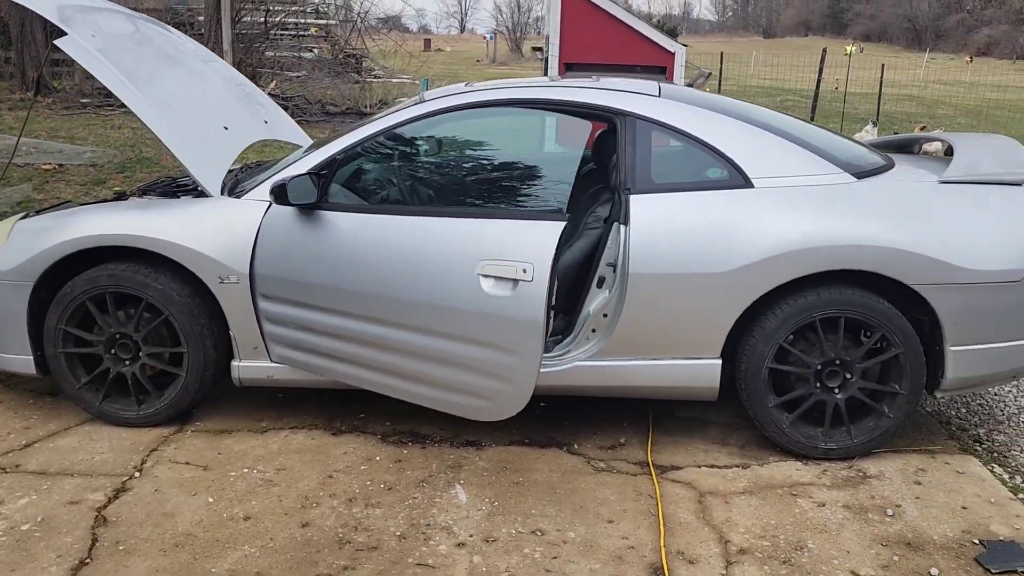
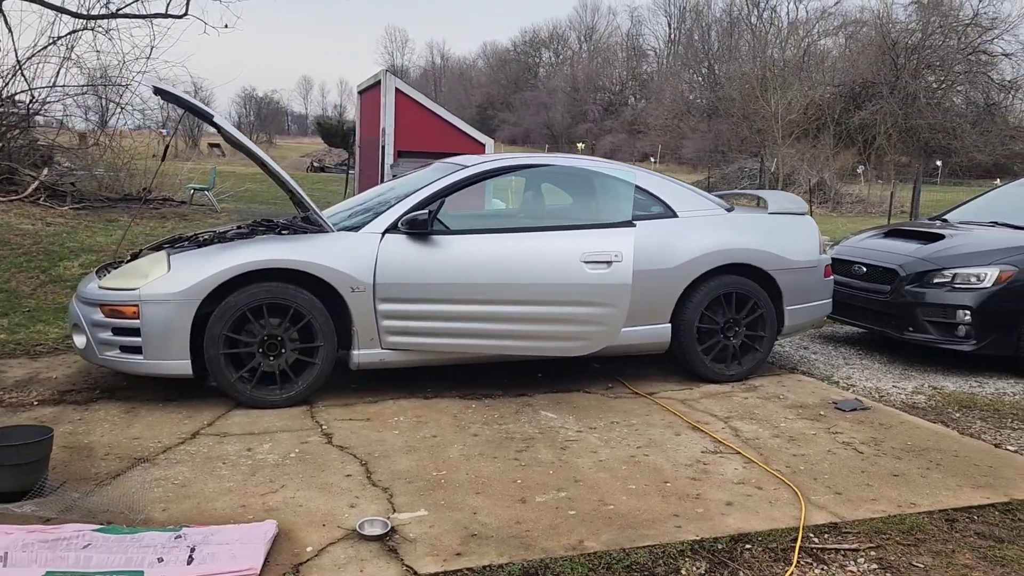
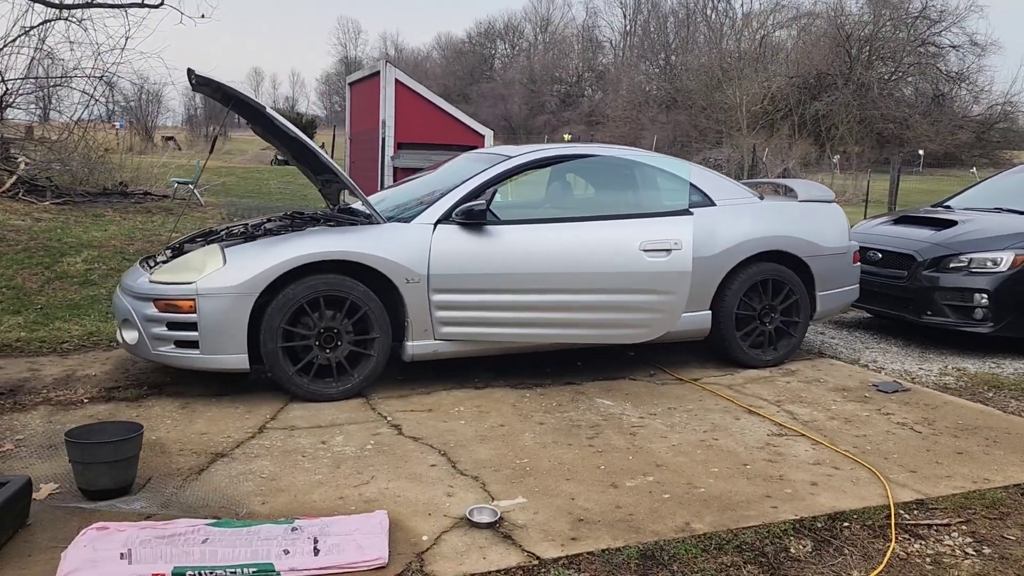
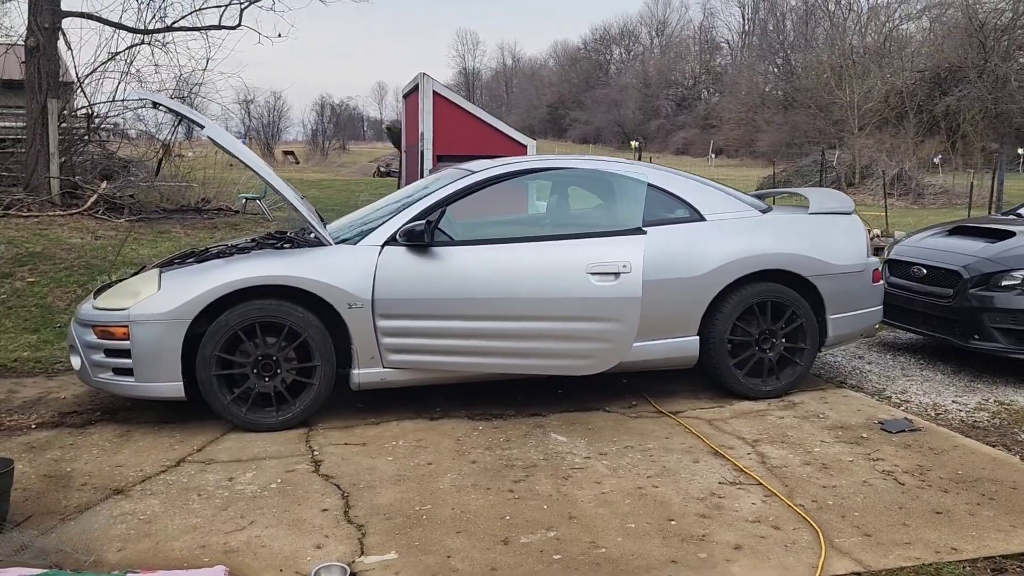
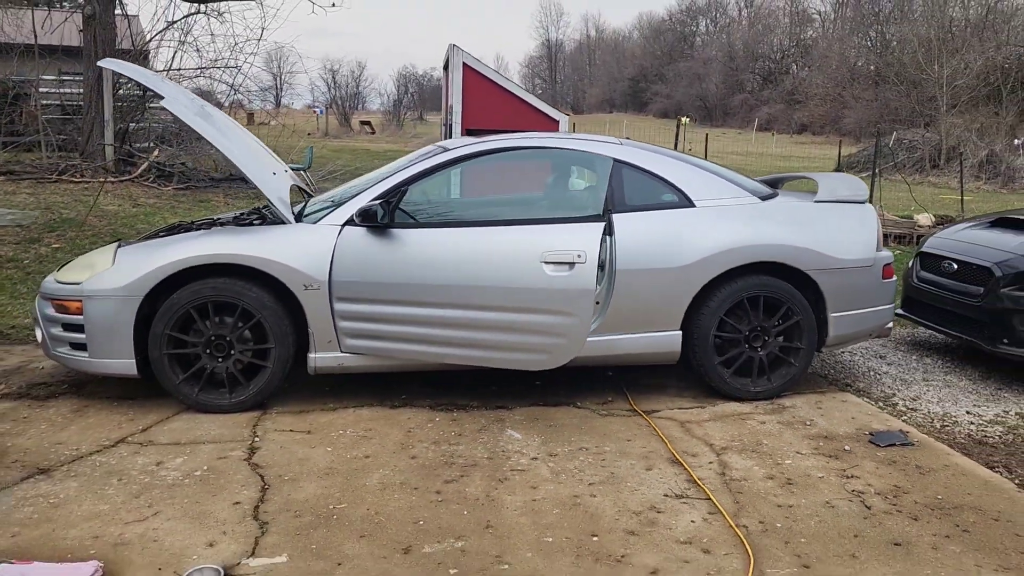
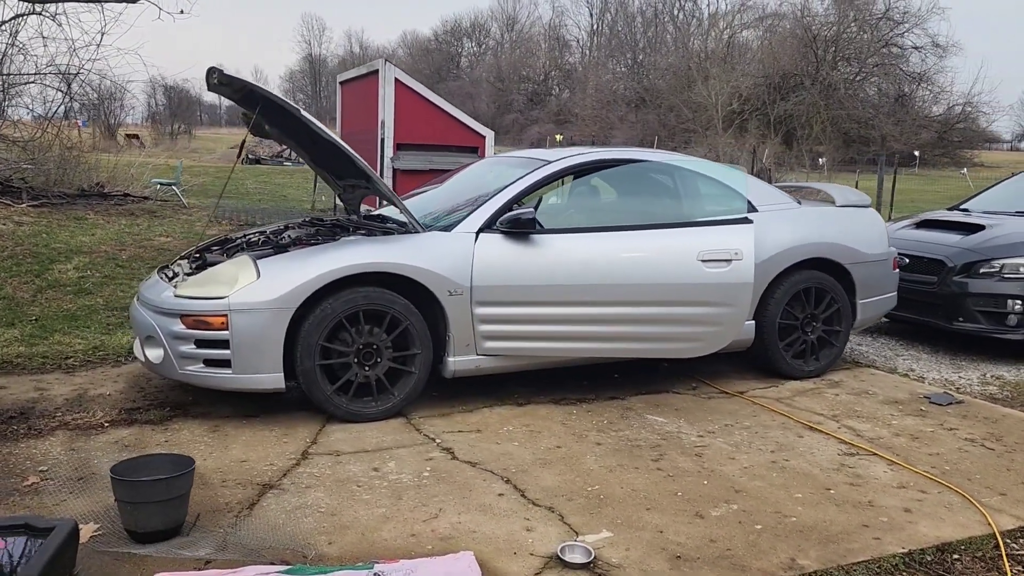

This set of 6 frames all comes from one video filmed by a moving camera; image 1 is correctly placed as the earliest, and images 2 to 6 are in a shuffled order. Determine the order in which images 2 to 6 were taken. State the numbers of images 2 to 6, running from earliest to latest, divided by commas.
5, 4, 2, 3, 6
